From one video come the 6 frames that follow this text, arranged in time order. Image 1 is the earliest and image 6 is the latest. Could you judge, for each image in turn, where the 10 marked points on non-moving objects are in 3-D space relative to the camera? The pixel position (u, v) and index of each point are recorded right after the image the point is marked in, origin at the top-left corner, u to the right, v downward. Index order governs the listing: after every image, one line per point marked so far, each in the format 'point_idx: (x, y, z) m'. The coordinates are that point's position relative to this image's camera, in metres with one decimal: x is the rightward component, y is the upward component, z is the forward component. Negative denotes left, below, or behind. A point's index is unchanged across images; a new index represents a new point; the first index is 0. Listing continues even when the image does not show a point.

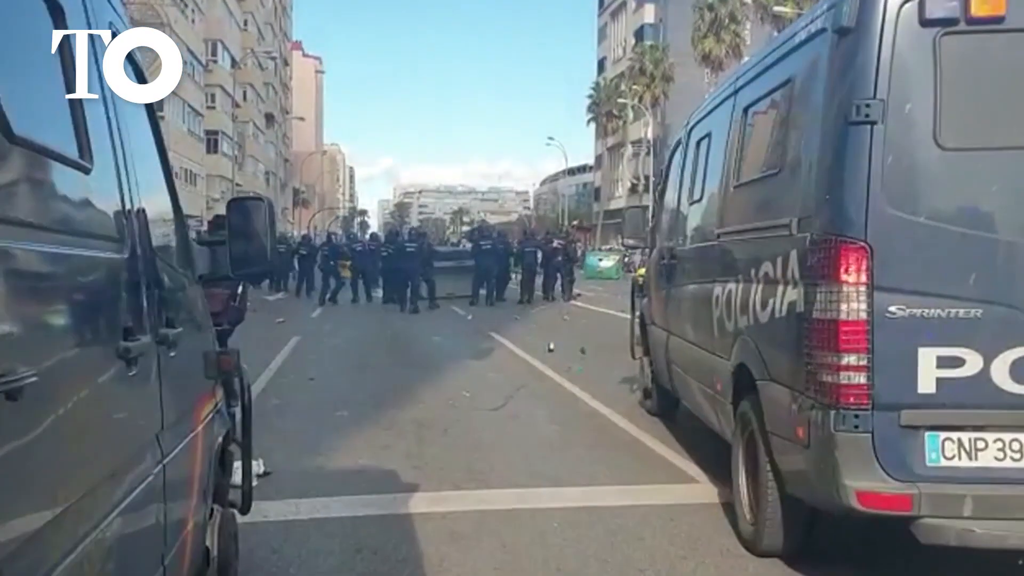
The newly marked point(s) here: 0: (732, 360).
0: (+1.2, -0.4, +6.0) m
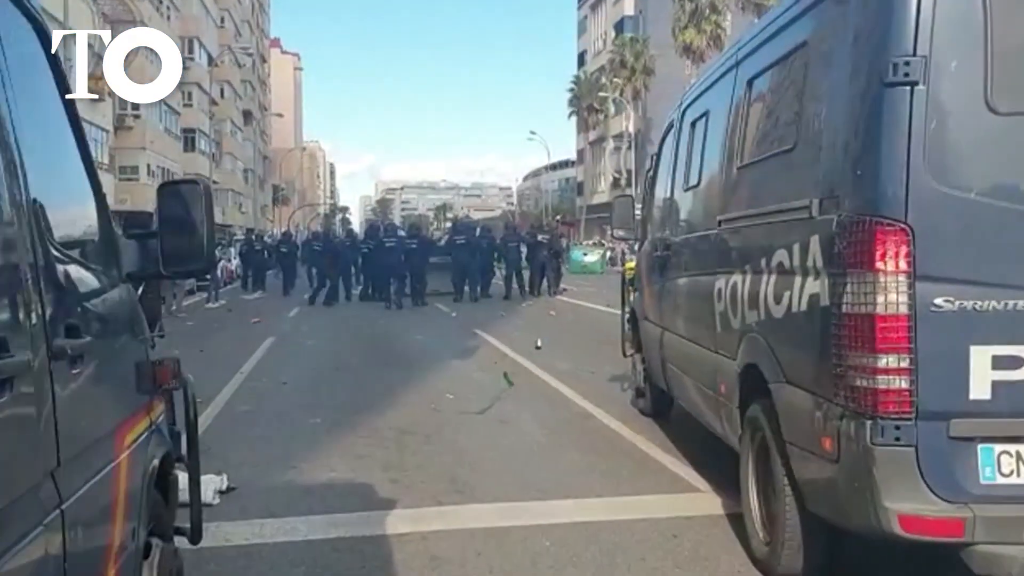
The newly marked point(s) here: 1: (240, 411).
0: (+1.1, -0.4, +5.4) m
1: (-2.6, -1.2, +10.6) m
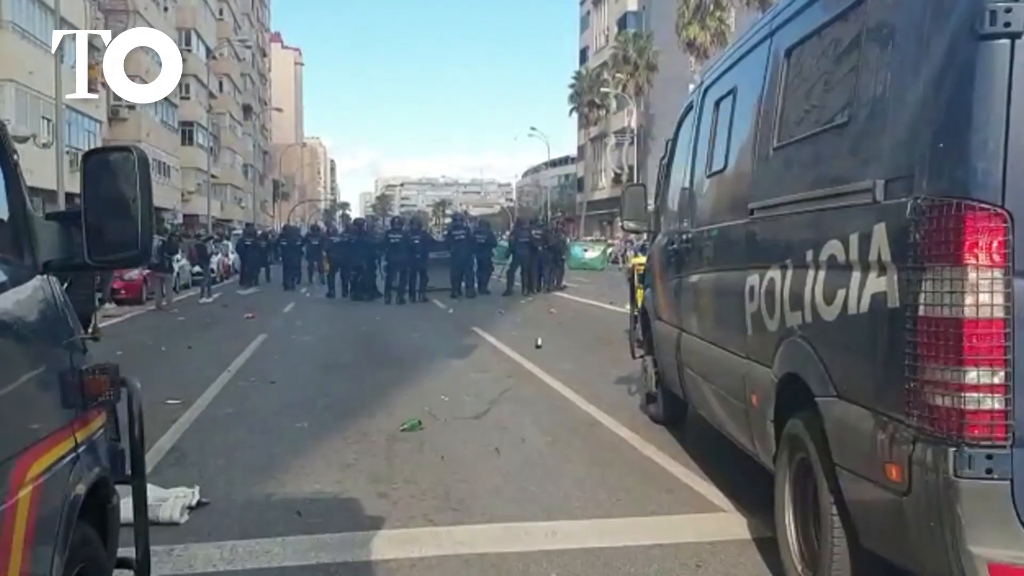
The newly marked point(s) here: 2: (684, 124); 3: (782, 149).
0: (+1.1, -0.3, +4.7) m
1: (-2.6, -1.1, +9.9) m
2: (+1.2, +1.2, +7.9) m
3: (+1.2, +0.6, +4.9) m
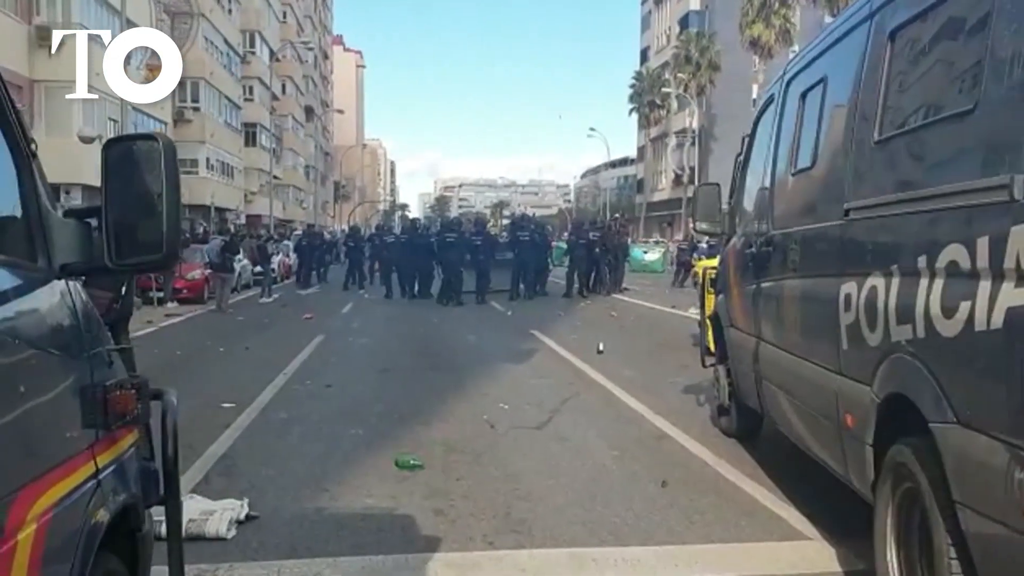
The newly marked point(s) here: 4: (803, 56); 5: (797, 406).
0: (+1.4, -0.4, +4.2) m
1: (-2.0, -1.1, +9.6) m
2: (+1.7, +1.1, +7.4) m
3: (+1.5, +0.6, +4.4) m
4: (+1.7, +1.3, +6.4) m
5: (+1.5, -0.6, +5.9) m
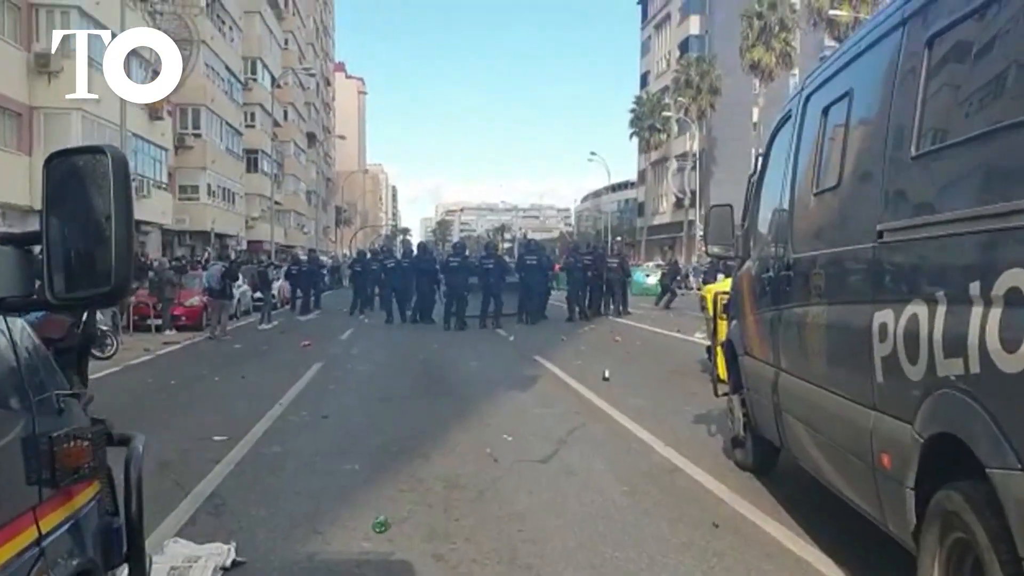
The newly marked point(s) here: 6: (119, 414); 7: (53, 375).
0: (+1.4, -0.5, +3.8) m
1: (-2.0, -1.4, +9.2) m
2: (+1.7, +1.0, +7.0) m
3: (+1.5, +0.5, +4.0) m
4: (+1.7, +1.2, +6.0) m
5: (+1.5, -0.8, +5.5) m
6: (-4.3, -1.4, +12.2) m
7: (-1.2, -0.2, +2.9) m
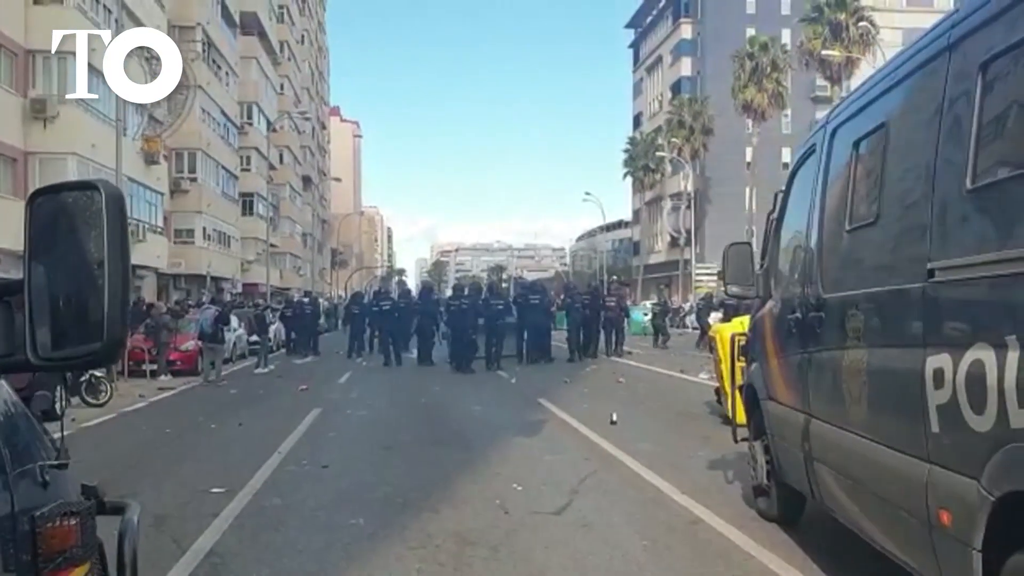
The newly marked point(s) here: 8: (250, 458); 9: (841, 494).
0: (+1.5, -0.6, +3.5) m
1: (-1.9, -1.7, +8.8) m
2: (+1.7, +0.7, +6.8) m
3: (+1.6, +0.3, +3.7) m
4: (+1.7, +1.0, +5.8) m
5: (+1.6, -0.9, +5.2) m
6: (-4.2, -1.9, +11.8) m
7: (-1.1, -0.4, +2.6) m
8: (-2.8, -1.8, +11.8) m
9: (+1.7, -1.0, +5.7) m
